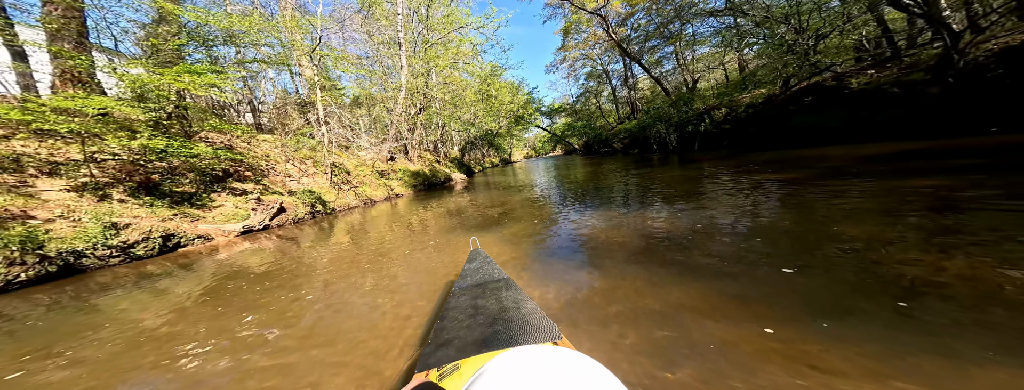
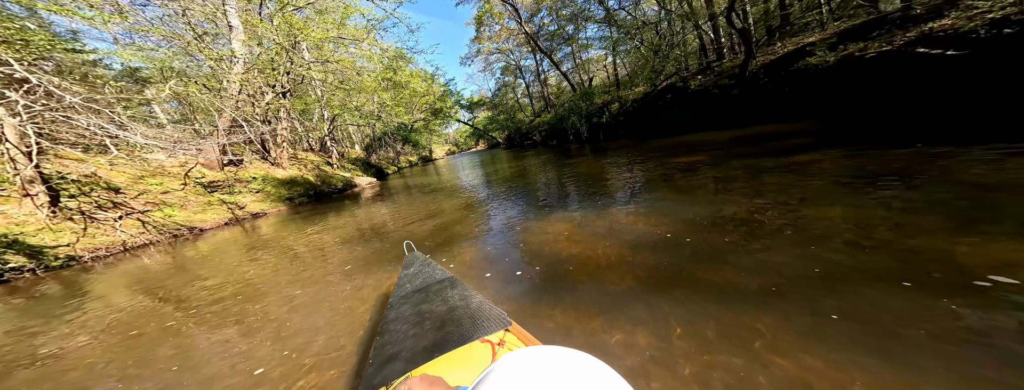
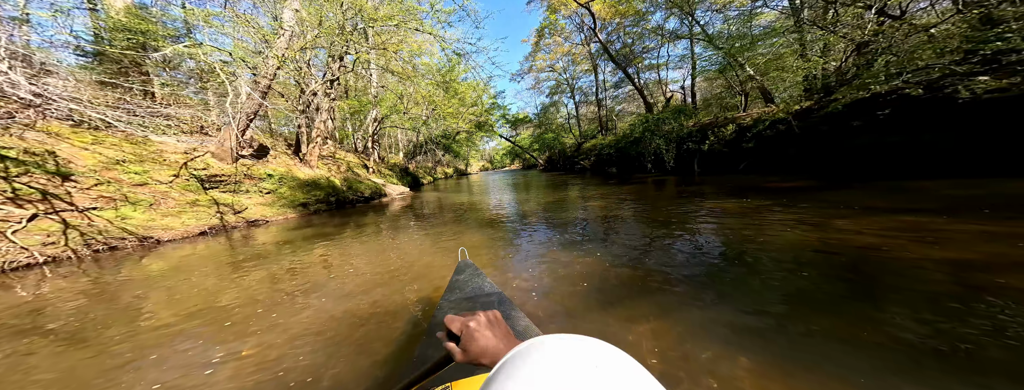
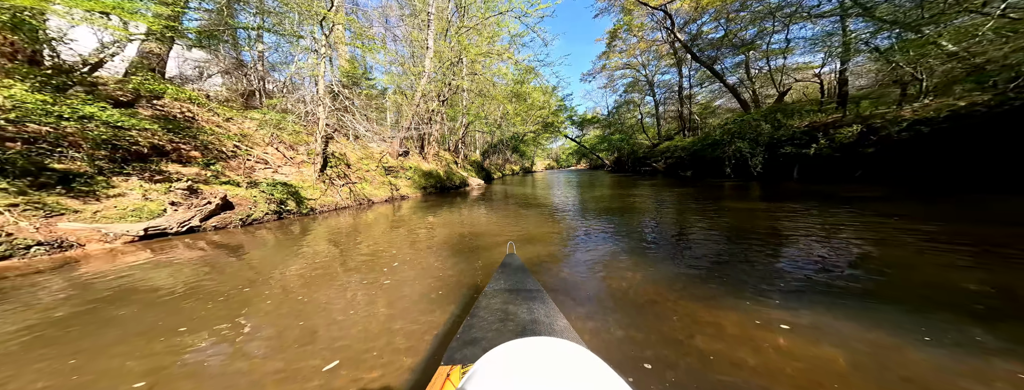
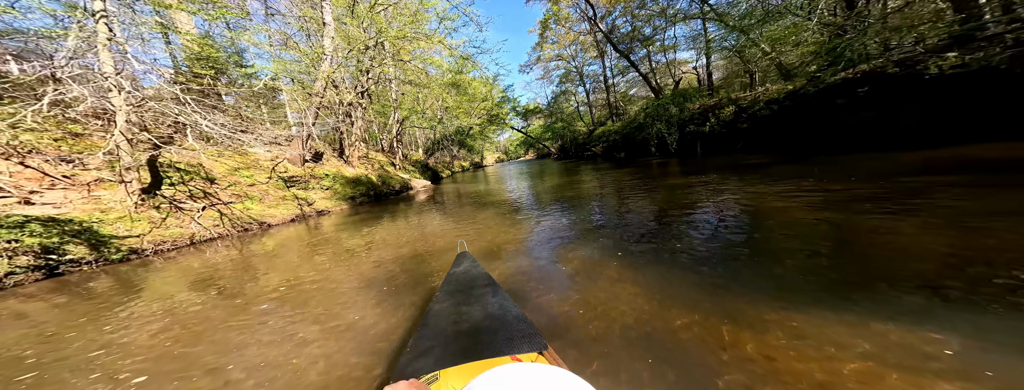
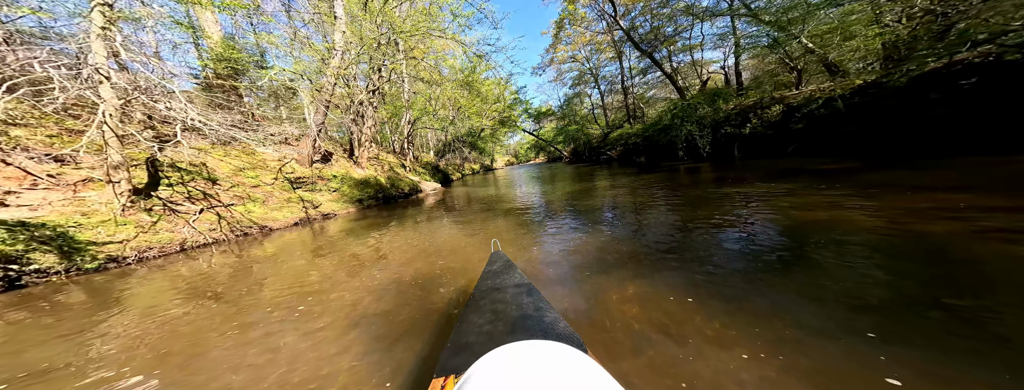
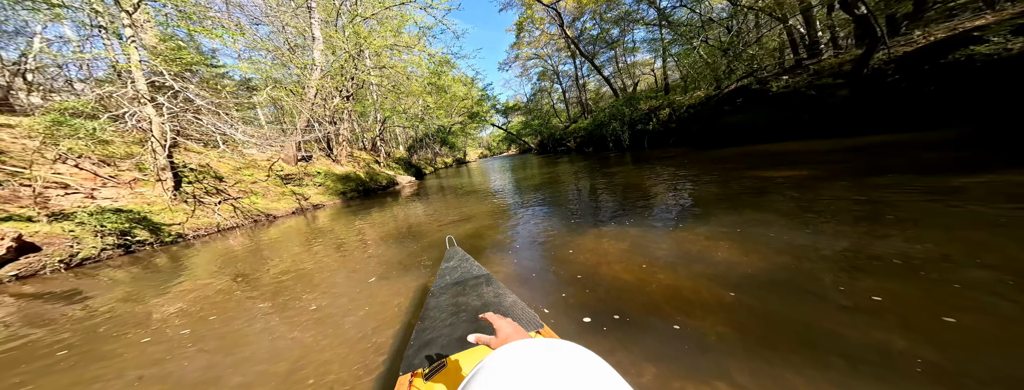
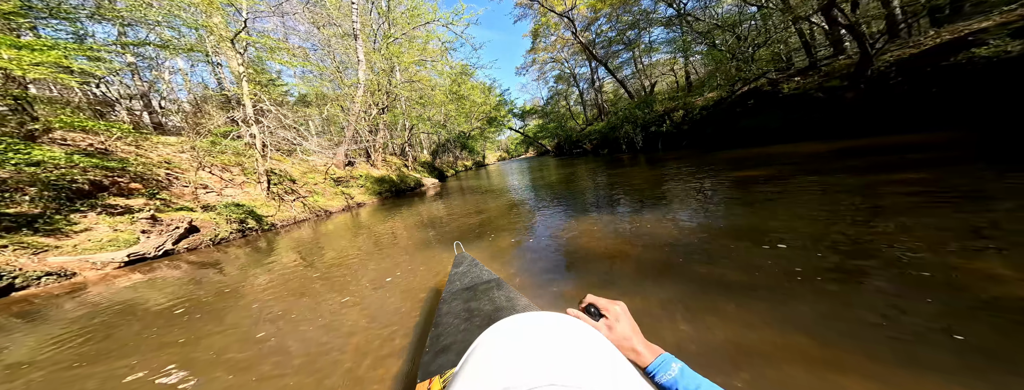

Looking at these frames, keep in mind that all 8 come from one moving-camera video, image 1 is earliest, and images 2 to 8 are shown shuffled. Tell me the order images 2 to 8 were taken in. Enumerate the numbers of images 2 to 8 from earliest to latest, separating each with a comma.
8, 2, 7, 4, 5, 6, 3
